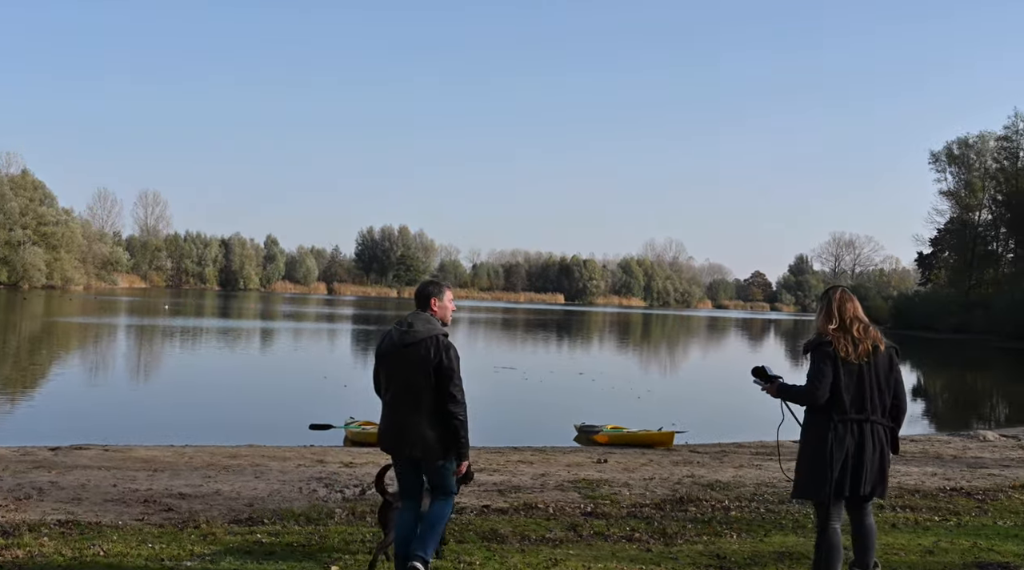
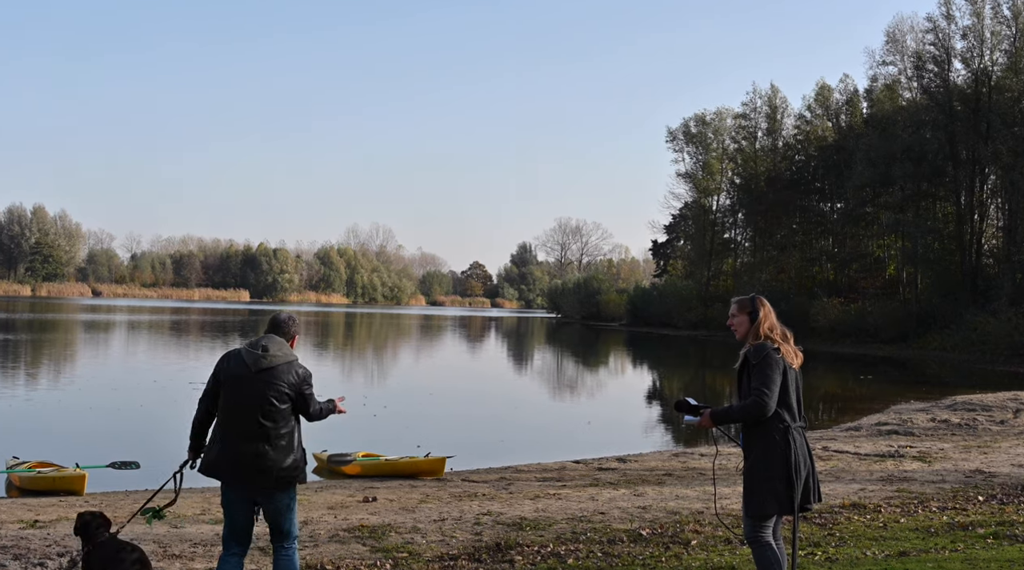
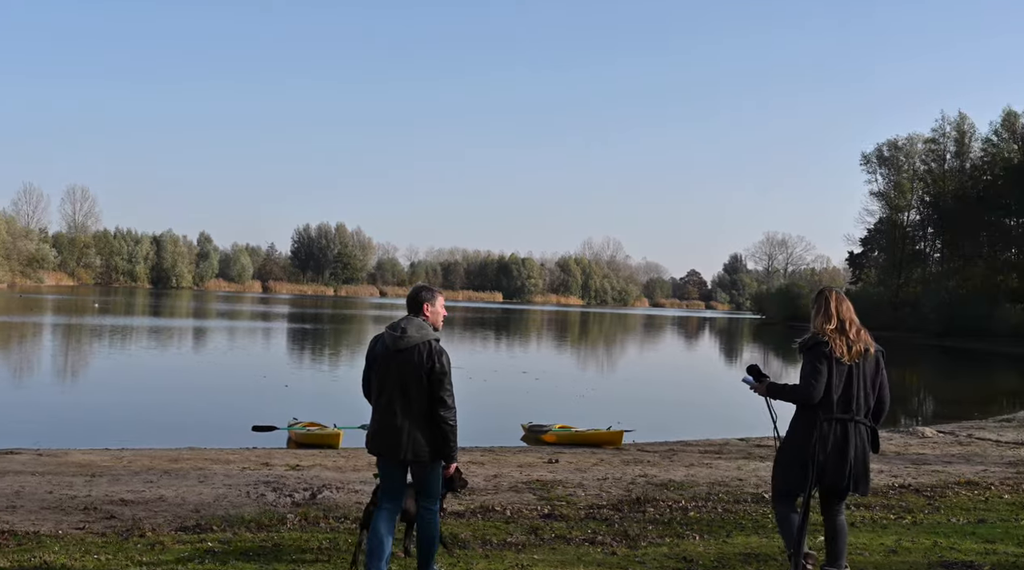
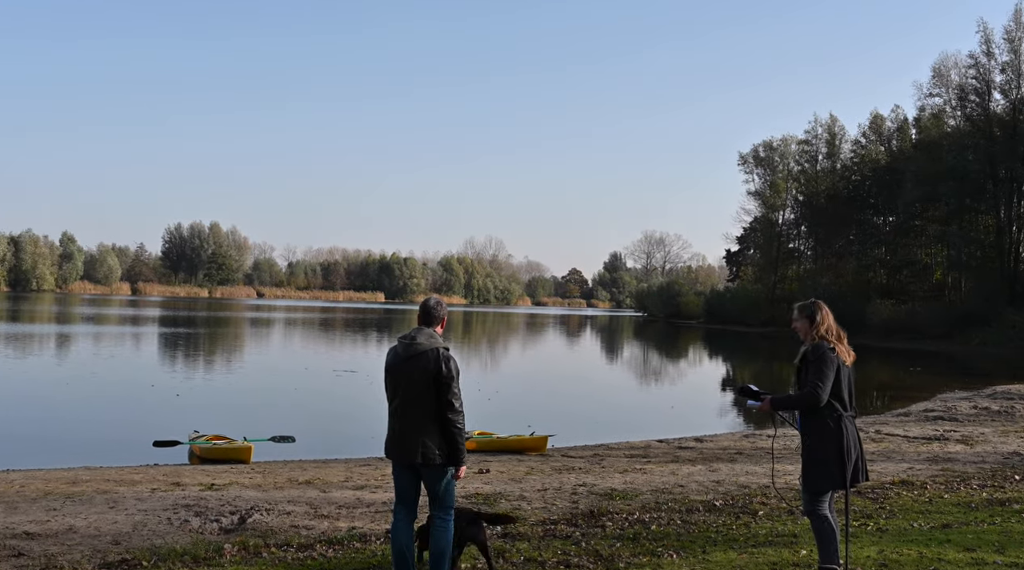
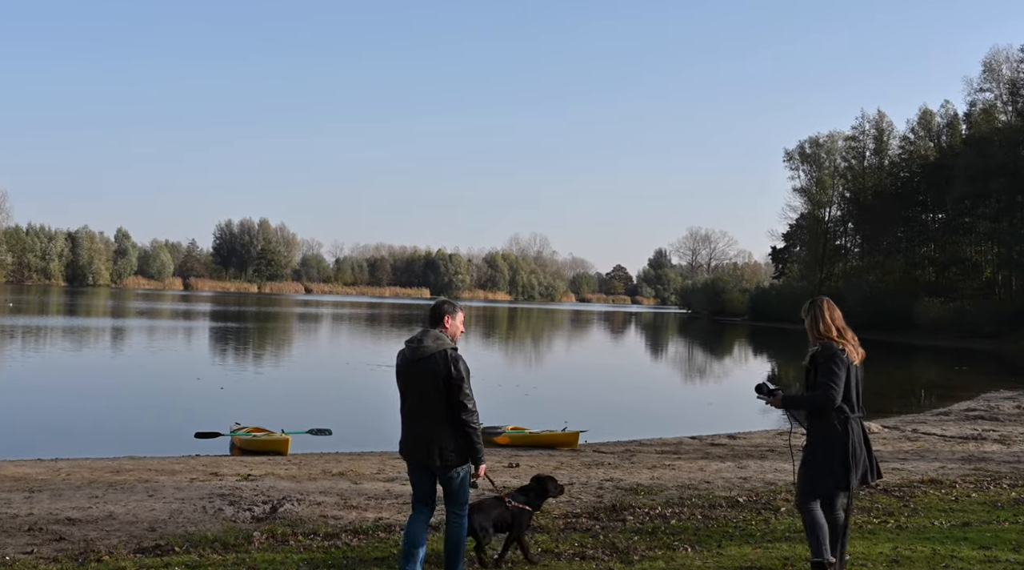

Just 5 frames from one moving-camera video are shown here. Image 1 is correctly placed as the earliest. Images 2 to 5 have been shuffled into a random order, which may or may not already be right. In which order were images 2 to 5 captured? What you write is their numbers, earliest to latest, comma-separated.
3, 5, 4, 2
